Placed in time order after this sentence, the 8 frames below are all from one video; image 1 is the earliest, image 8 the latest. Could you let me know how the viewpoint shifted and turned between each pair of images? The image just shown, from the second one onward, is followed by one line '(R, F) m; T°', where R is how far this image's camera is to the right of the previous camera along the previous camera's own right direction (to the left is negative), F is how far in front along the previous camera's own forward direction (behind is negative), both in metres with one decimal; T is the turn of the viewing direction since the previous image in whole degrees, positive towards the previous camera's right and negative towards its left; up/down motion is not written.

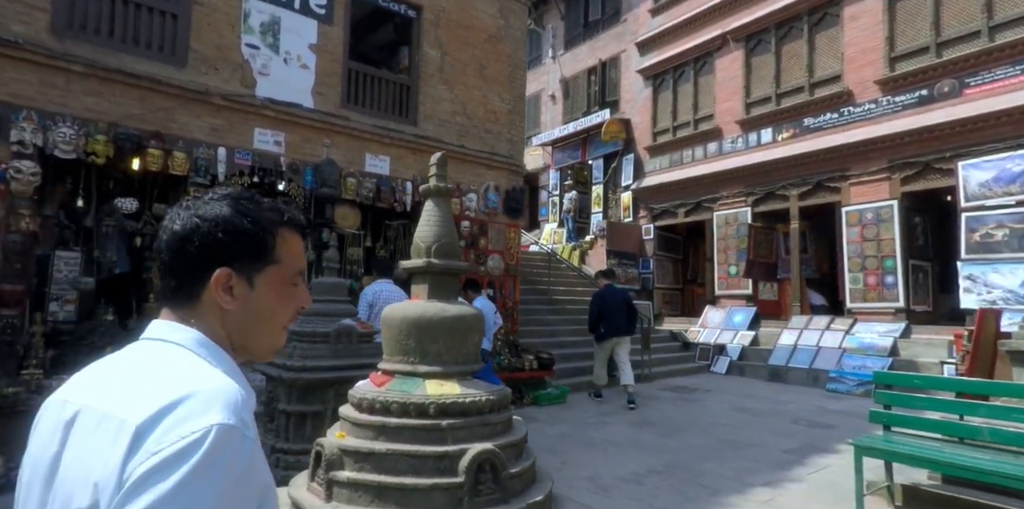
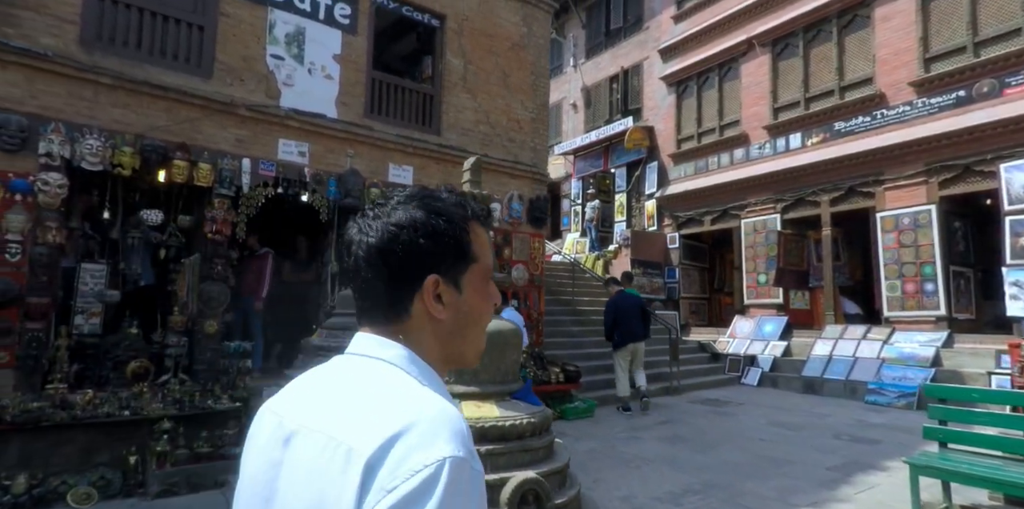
(-0.1, +0.2) m; -2°
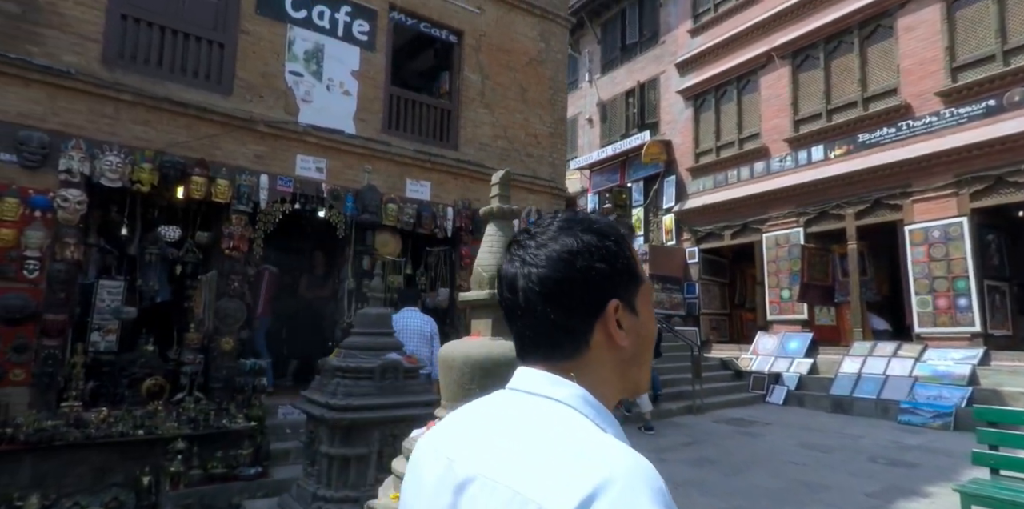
(-0.1, +0.1) m; -1°
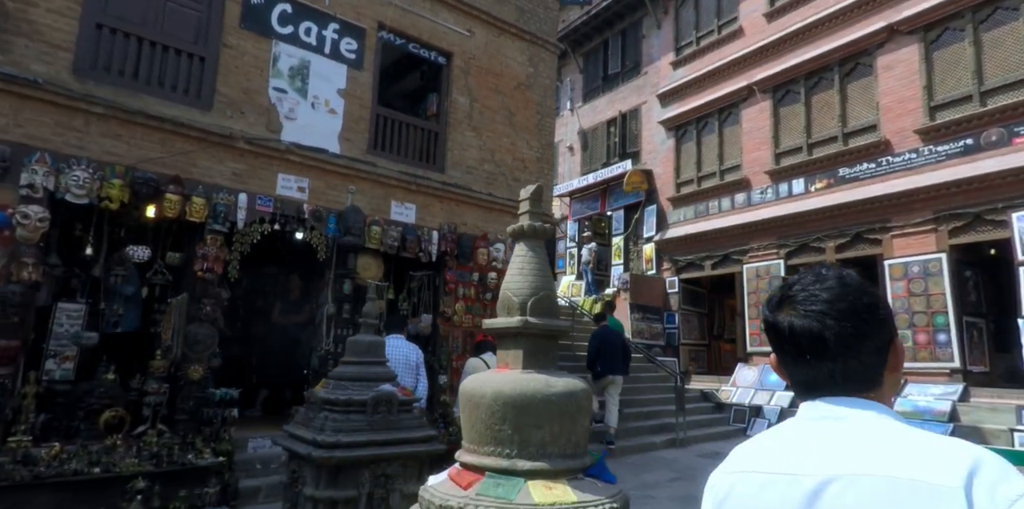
(-0.2, +0.2) m; +2°
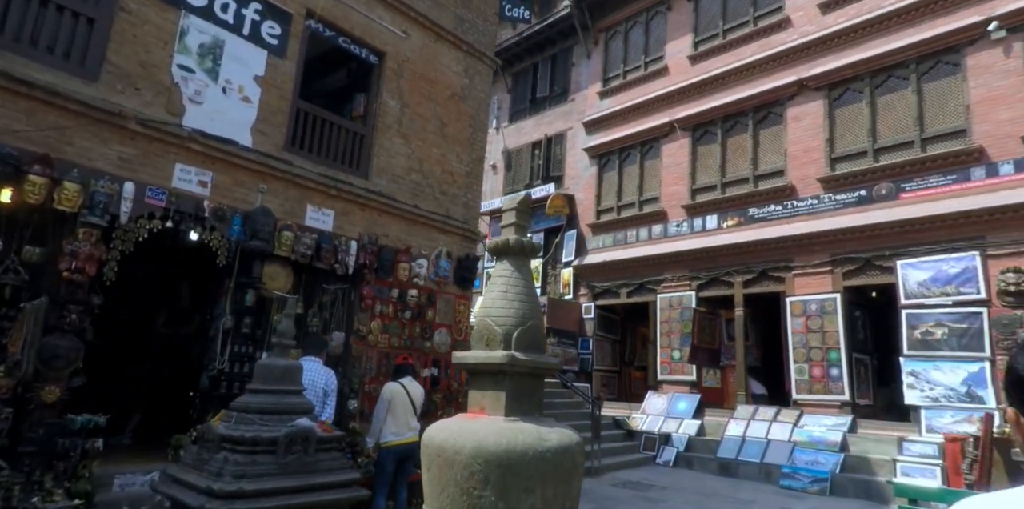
(-0.3, +0.4) m; +10°
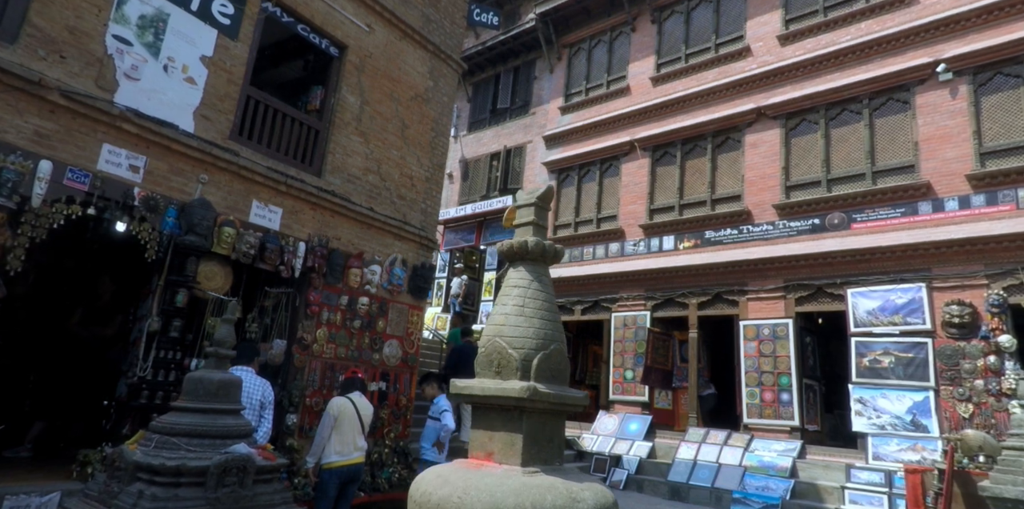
(-0.2, +0.4) m; +5°
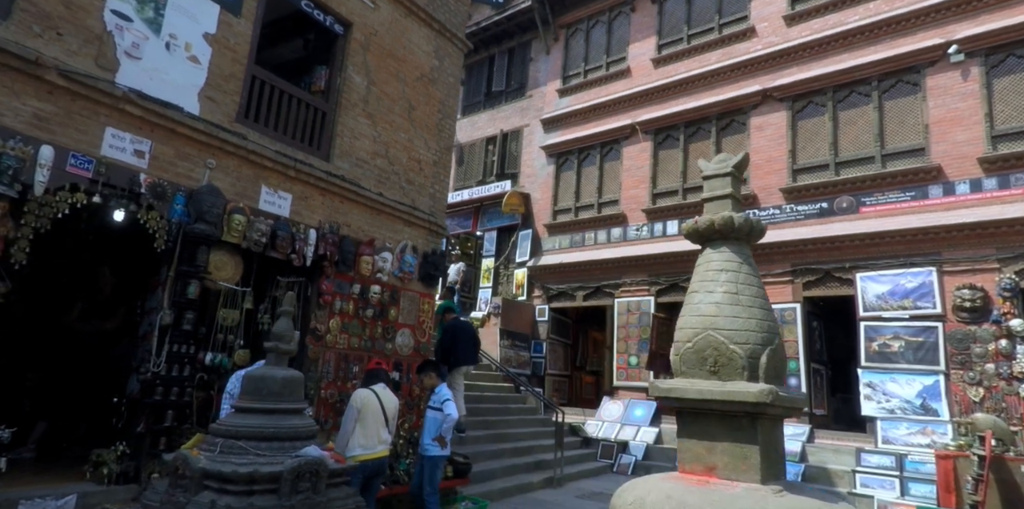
(-0.4, +0.2) m; +2°
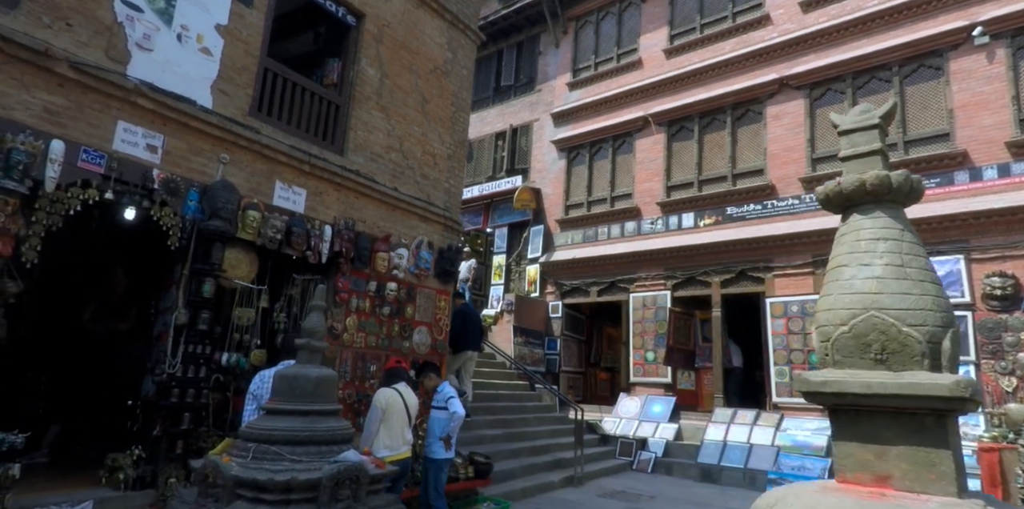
(-0.2, +0.2) m; -1°
